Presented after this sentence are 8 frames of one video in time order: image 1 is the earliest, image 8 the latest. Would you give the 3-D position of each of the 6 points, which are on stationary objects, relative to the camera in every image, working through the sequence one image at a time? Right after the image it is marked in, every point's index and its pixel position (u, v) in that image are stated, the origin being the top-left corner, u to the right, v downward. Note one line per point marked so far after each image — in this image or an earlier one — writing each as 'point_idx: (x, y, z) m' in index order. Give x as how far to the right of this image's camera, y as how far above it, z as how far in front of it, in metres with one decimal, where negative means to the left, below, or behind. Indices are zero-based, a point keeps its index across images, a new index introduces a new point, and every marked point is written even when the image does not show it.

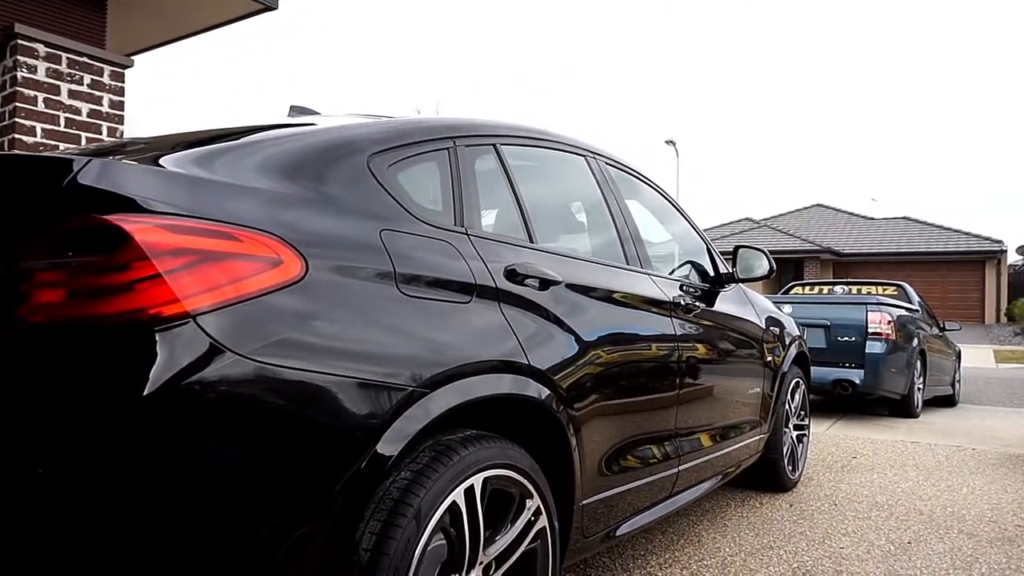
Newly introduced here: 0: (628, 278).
0: (+0.5, +0.1, +2.5) m
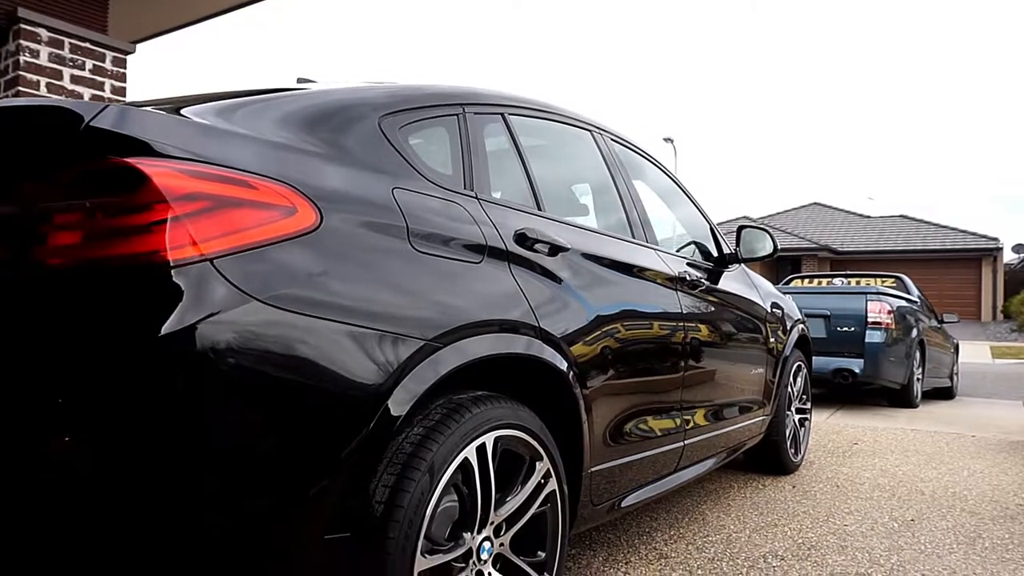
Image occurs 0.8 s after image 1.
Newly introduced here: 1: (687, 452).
0: (+0.5, +0.2, +2.5) m
1: (+0.8, -0.7, +2.8) m
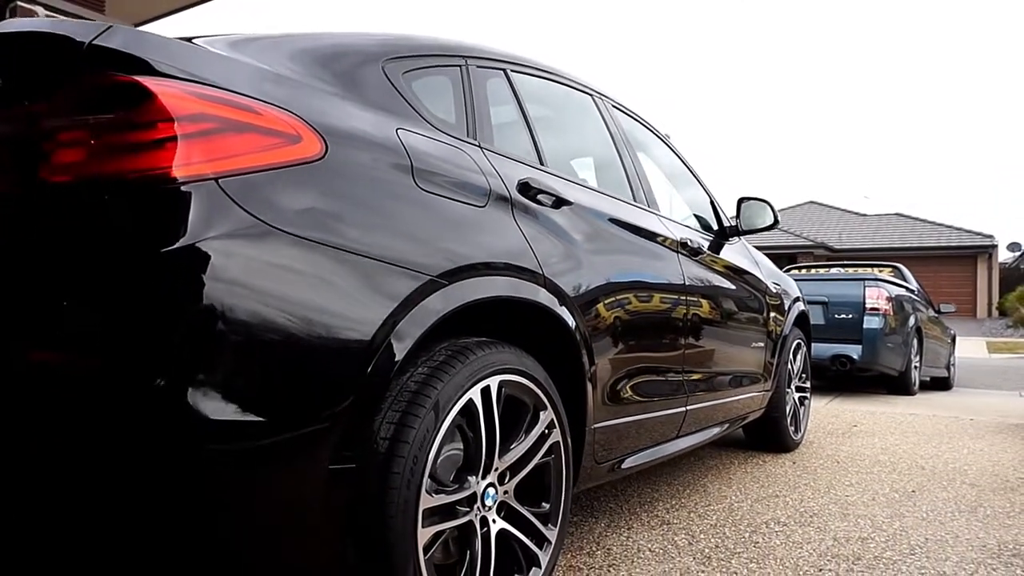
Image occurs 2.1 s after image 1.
0: (+0.5, +0.3, +2.5) m
1: (+0.8, -0.6, +2.8) m
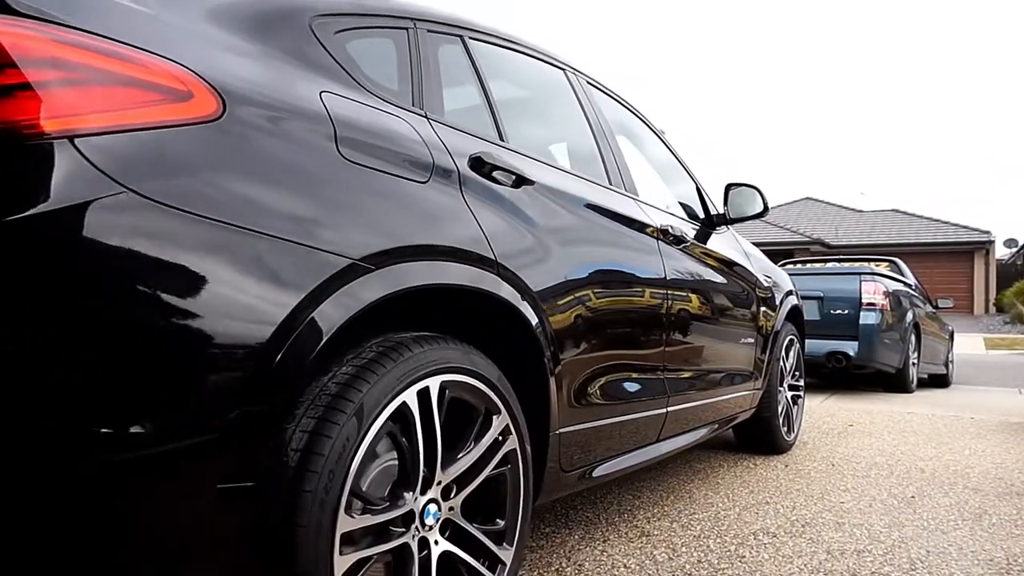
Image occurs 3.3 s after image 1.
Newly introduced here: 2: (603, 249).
0: (+0.4, +0.3, +2.3) m
1: (+0.6, -0.5, +2.6) m
2: (+0.3, +0.1, +2.1) m
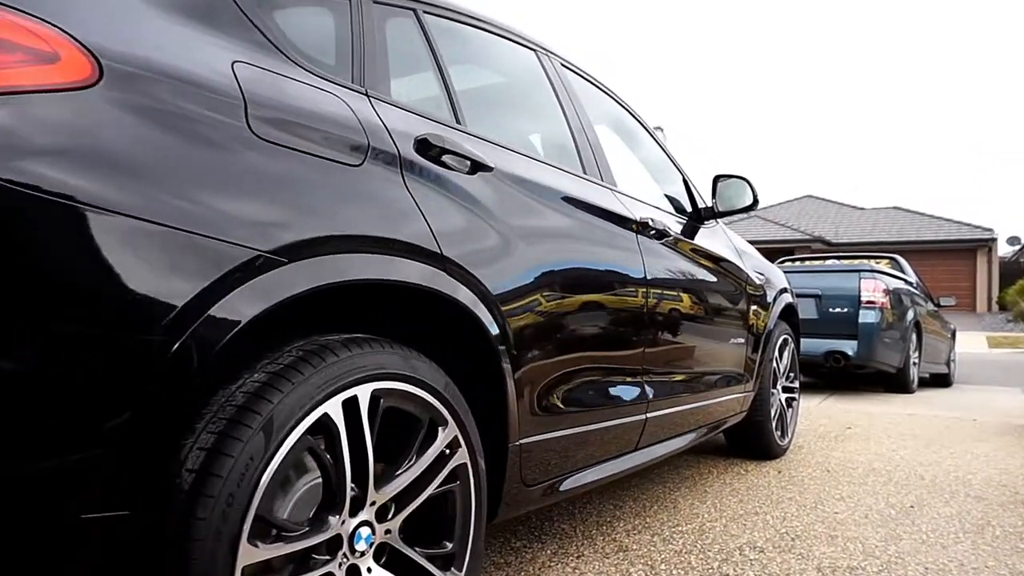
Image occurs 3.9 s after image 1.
0: (+0.2, +0.3, +2.2) m
1: (+0.5, -0.5, +2.4) m
2: (+0.2, +0.1, +1.9) m
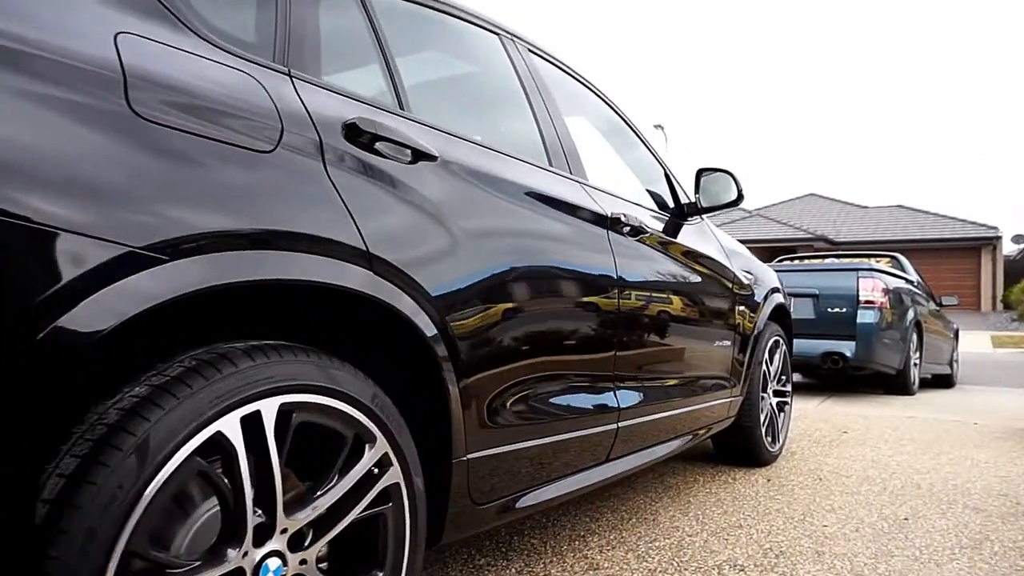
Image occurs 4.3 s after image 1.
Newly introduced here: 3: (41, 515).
0: (+0.1, +0.3, +2.0) m
1: (+0.4, -0.5, +2.3) m
2: (0.0, +0.1, +1.8) m
3: (-0.6, -0.3, +0.9) m
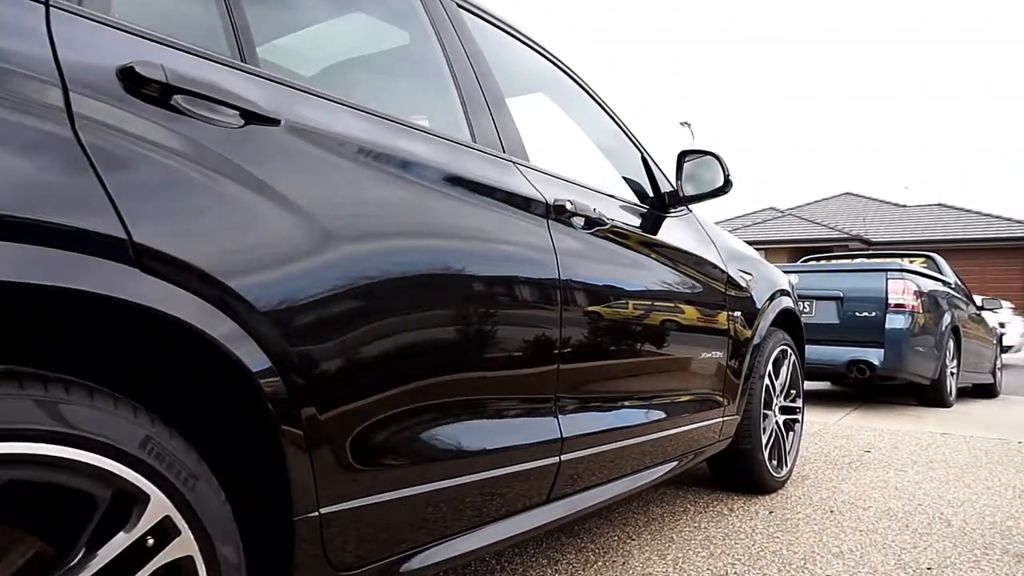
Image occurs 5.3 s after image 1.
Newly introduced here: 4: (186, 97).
0: (-0.1, +0.3, +1.7) m
1: (+0.2, -0.5, +1.9) m
2: (-0.2, +0.1, +1.4) m
3: (-0.9, -0.3, +0.5) m
4: (-0.5, +0.3, +1.1) m
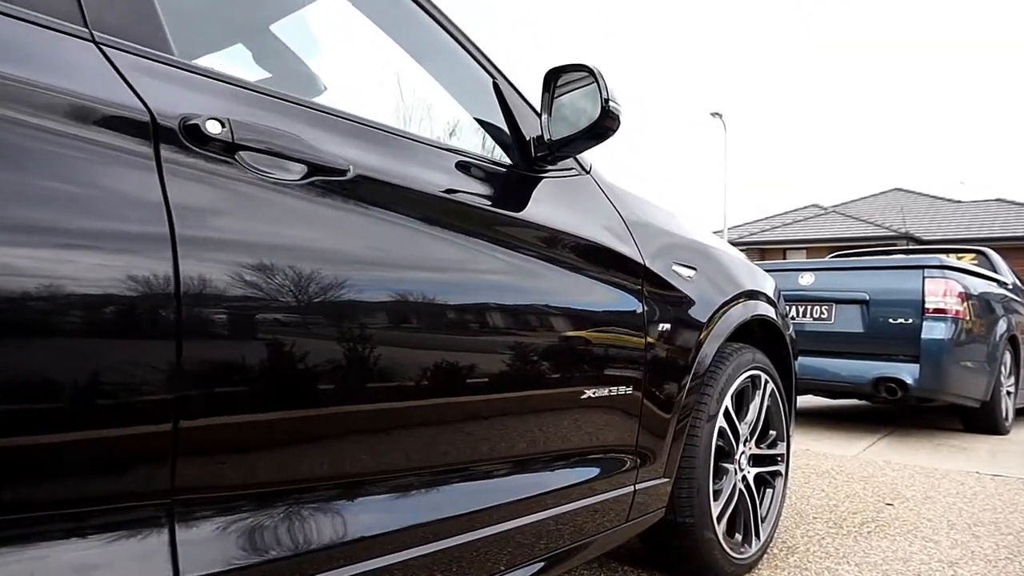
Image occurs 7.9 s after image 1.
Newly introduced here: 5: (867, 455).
0: (-0.7, +0.3, +0.9) m
1: (-0.3, -0.5, +1.1) m
2: (-0.8, +0.1, +0.6) m
3: (-1.5, -0.3, -0.2) m
4: (-1.1, +0.3, +0.3) m
5: (+2.2, -1.0, +4.0) m
